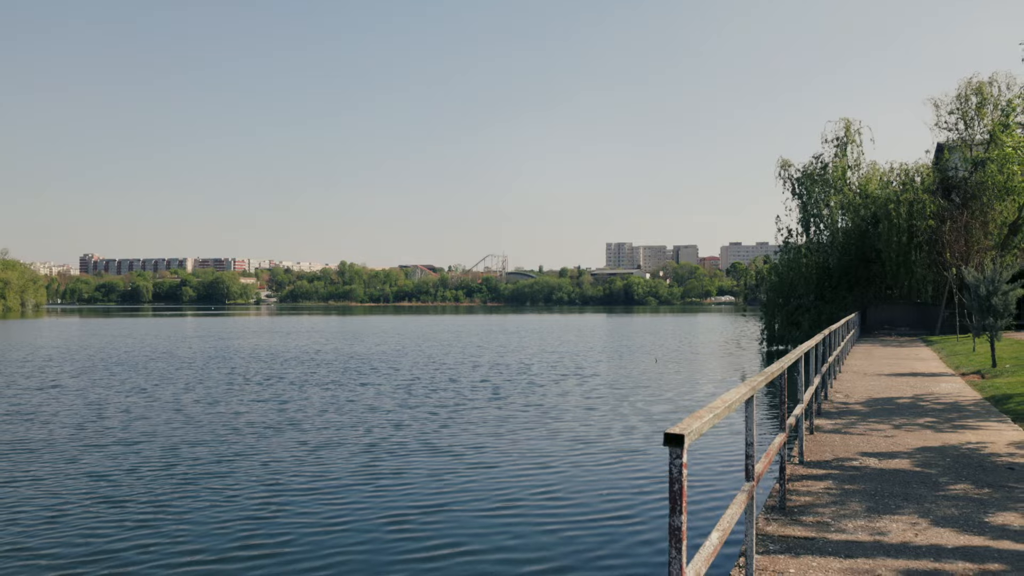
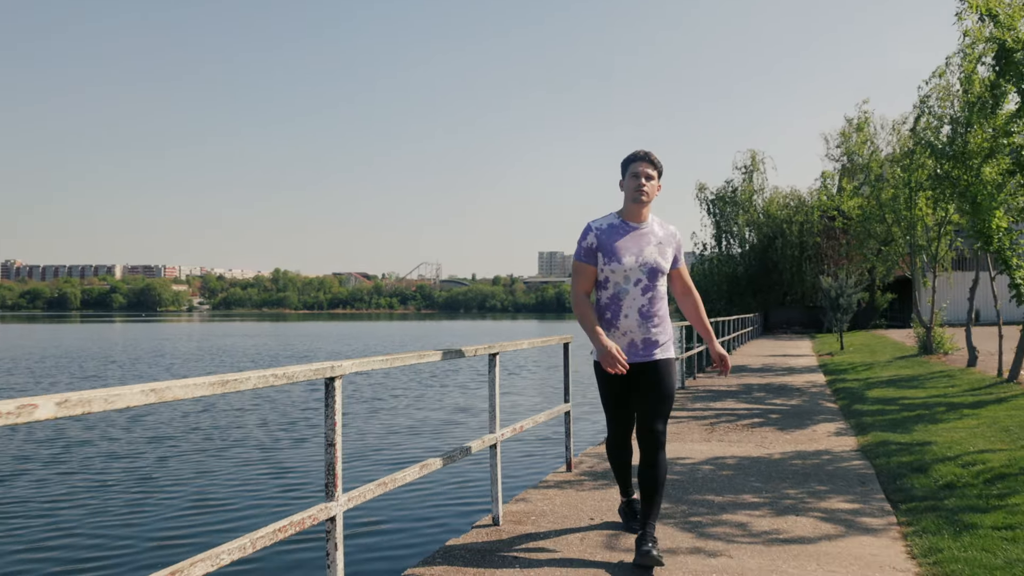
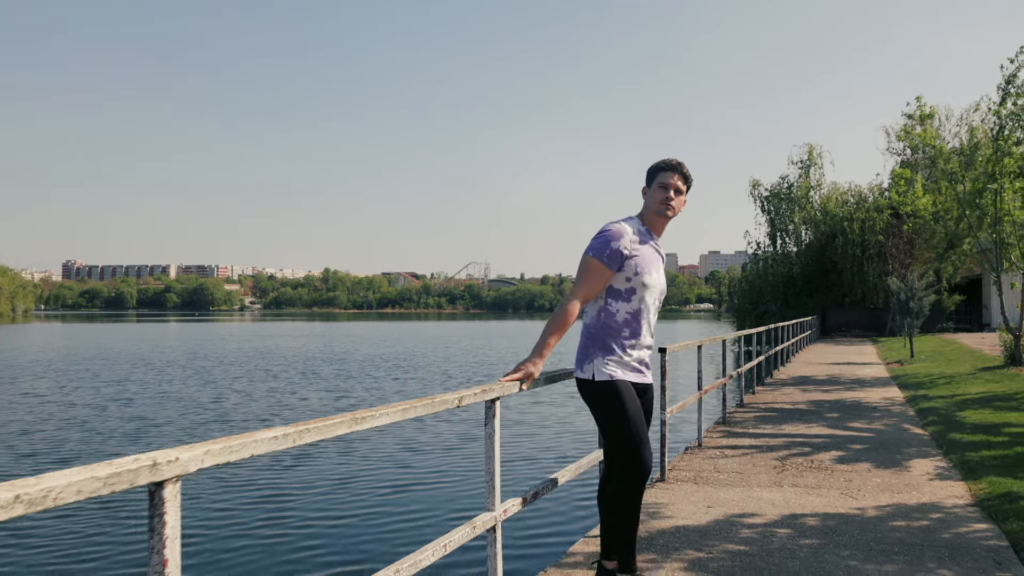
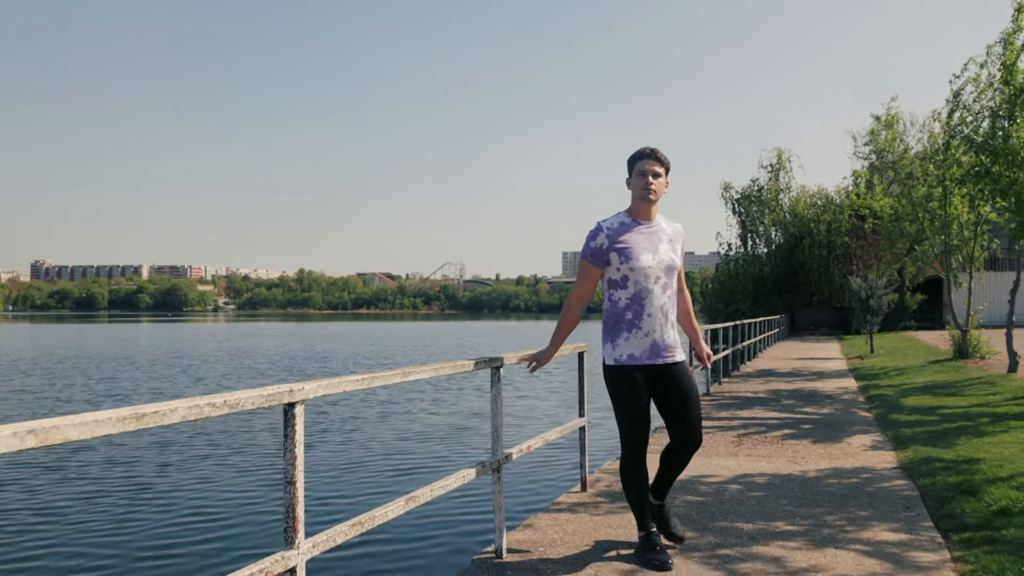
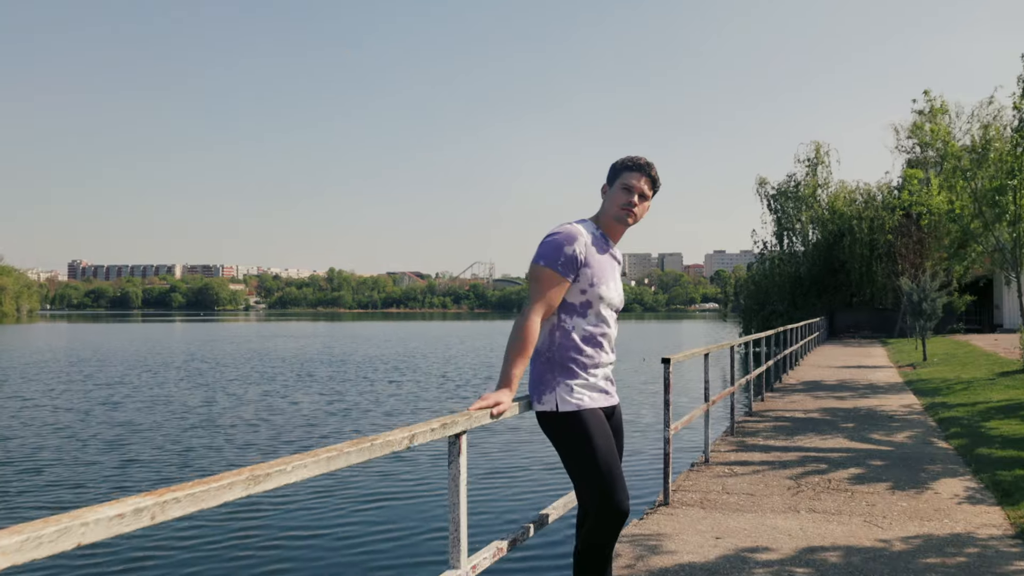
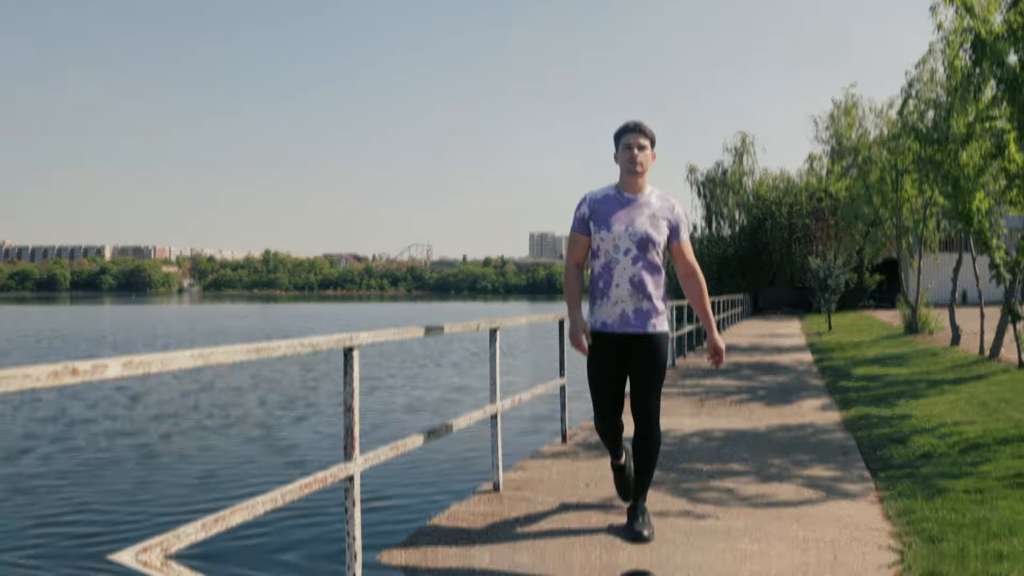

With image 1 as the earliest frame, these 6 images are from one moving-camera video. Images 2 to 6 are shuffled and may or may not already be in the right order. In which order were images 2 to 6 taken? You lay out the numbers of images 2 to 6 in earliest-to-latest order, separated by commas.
5, 3, 4, 2, 6
